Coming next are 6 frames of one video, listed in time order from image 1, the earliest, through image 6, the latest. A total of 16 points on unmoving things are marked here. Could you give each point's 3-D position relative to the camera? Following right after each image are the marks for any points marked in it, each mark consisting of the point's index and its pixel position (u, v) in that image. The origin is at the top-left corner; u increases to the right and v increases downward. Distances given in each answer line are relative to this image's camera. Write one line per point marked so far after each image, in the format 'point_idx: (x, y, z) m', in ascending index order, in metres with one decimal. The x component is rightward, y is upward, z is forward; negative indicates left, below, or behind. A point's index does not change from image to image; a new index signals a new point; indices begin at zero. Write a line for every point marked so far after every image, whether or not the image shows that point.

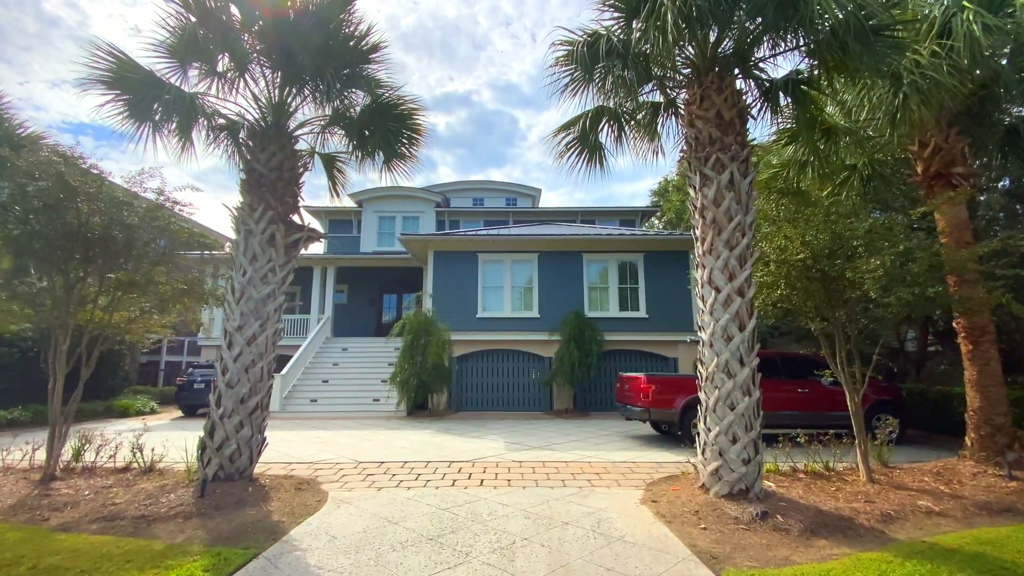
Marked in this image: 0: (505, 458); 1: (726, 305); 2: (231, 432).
0: (-0.1, -2.7, +8.4) m
1: (+2.3, -0.2, +5.7) m
2: (-3.3, -1.7, +6.4) m
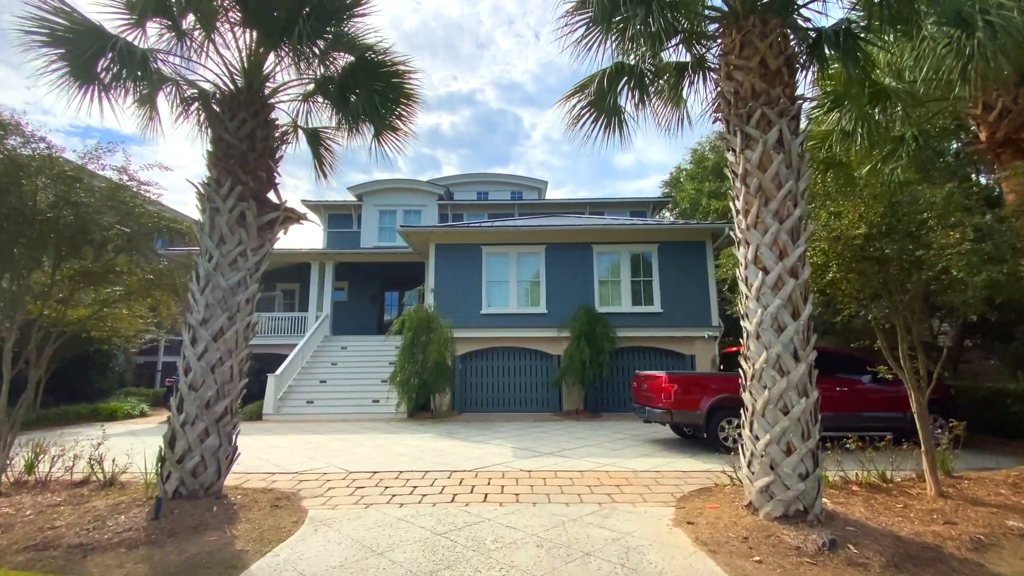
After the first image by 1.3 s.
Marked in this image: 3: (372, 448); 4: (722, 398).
0: (0.0, -2.5, +7.5) m
1: (+2.3, 0.0, +4.7) m
2: (-3.3, -1.6, +5.5) m
3: (-2.5, -2.8, +9.6) m
4: (+3.4, -1.8, +8.8) m
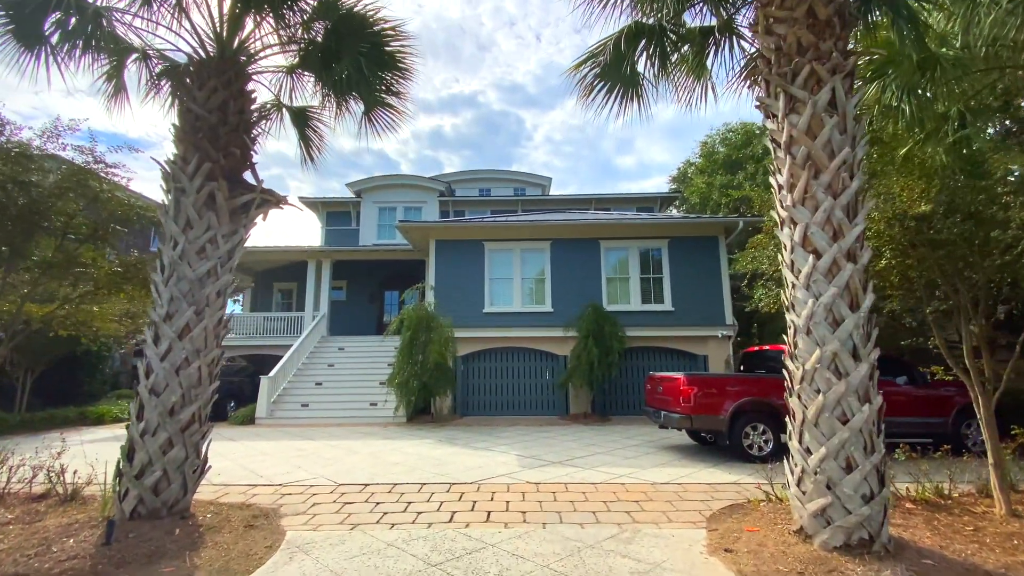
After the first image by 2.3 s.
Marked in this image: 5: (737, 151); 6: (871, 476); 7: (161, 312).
0: (+0.1, -2.4, +6.8) m
1: (+2.4, +0.1, +4.0) m
2: (-3.2, -1.5, +4.8) m
3: (-2.4, -2.8, +8.9) m
4: (+3.5, -1.7, +8.1) m
5: (+7.6, +4.6, +18.1) m
6: (+2.6, -1.3, +3.8) m
7: (-3.3, -0.2, +5.0) m
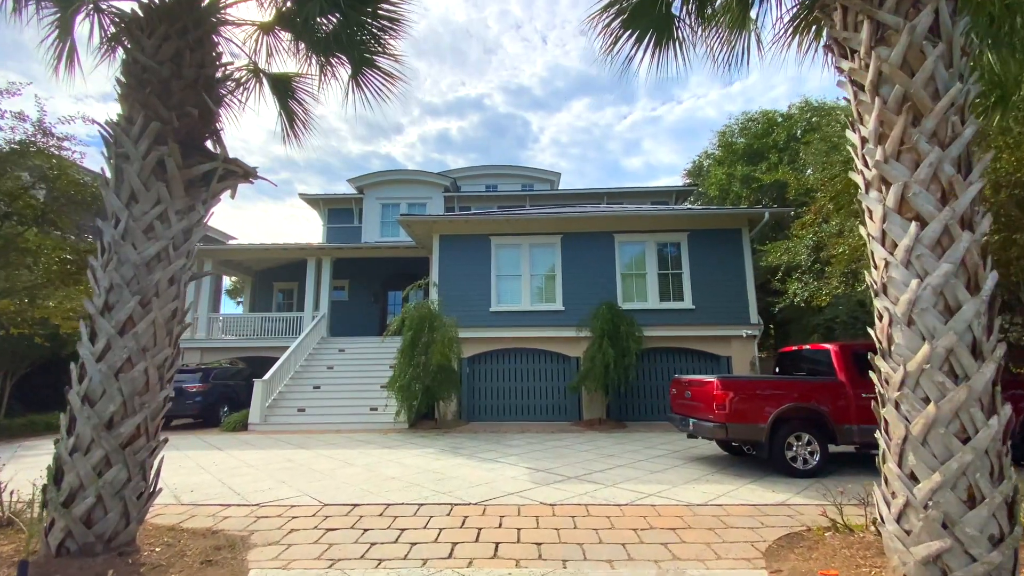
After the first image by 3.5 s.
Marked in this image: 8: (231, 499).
0: (+0.2, -2.3, +5.8) m
1: (+2.5, +0.2, +3.1) m
2: (-3.1, -1.4, +3.9) m
3: (-2.3, -2.7, +8.0) m
4: (+3.6, -1.6, +7.1) m
5: (+7.8, +4.7, +17.1) m
6: (+2.6, -1.2, +2.9) m
7: (-3.2, -0.1, +4.1) m
8: (-3.3, -2.5, +6.2) m
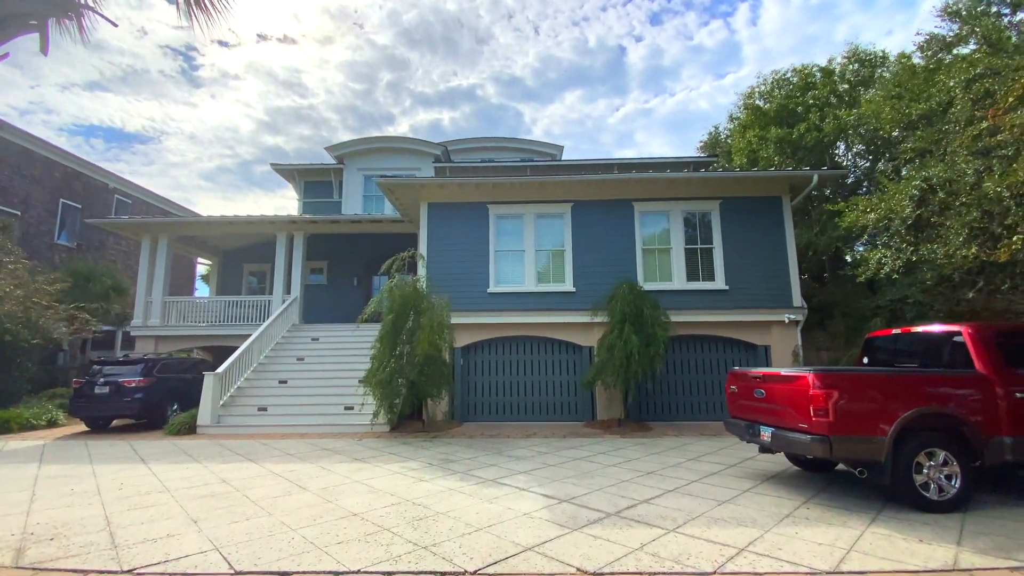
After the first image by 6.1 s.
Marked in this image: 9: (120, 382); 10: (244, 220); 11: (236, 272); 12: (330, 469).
0: (+0.3, -1.9, +3.7) m
1: (+2.7, +0.6, +1.0) m
2: (-2.9, -1.0, +1.7) m
3: (-2.2, -2.2, +5.8) m
4: (+3.8, -1.2, +5.0) m
5: (+7.8, +5.3, +15.0) m
6: (+2.8, -0.8, +0.8) m
7: (-3.0, +0.3, +1.9) m
8: (-3.1, -2.0, +4.1) m
9: (-8.5, -2.0, +11.7) m
10: (-8.0, +2.0, +16.0) m
11: (-10.2, +0.6, +19.7) m
12: (-2.4, -2.4, +7.1) m
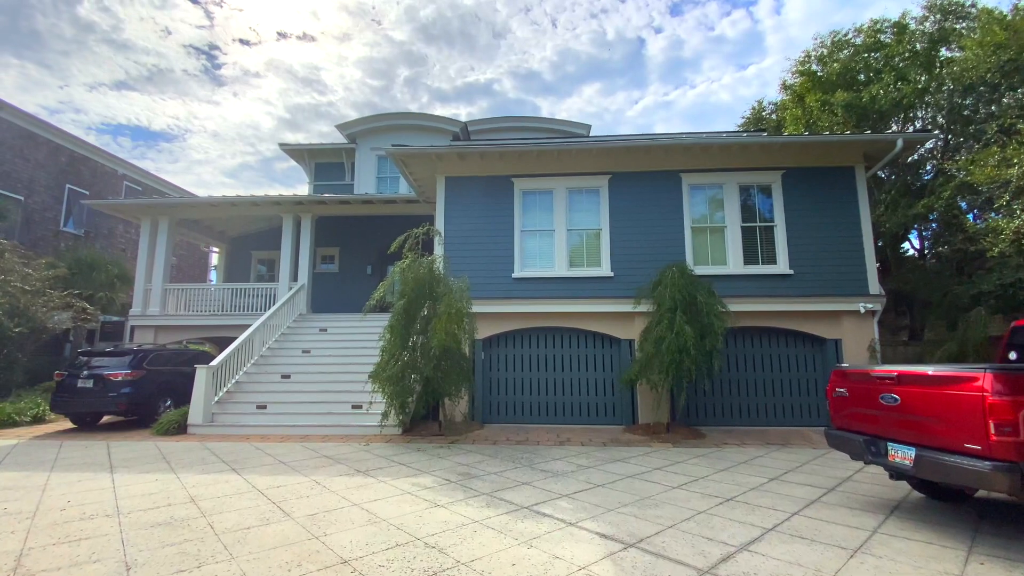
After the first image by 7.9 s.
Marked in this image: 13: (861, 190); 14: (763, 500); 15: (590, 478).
0: (+0.6, -1.7, +2.3) m
1: (+2.9, +0.8, -0.6) m
2: (-2.7, -0.8, +0.4) m
3: (-1.8, -2.0, +4.5) m
4: (+4.1, -0.9, +3.5) m
5: (+8.5, +5.6, +13.2) m
6: (+3.0, -0.6, -0.7) m
7: (-2.8, +0.5, +0.6) m
8: (-2.8, -1.8, +2.8) m
9: (-8.0, -1.7, +10.6) m
10: (-7.3, +2.4, +14.8) m
11: (-9.4, +1.0, +18.6) m
12: (-2.0, -2.1, +5.8) m
13: (+6.6, +1.9, +10.2) m
14: (+2.4, -2.0, +5.1) m
15: (+0.9, -2.1, +5.9) m
